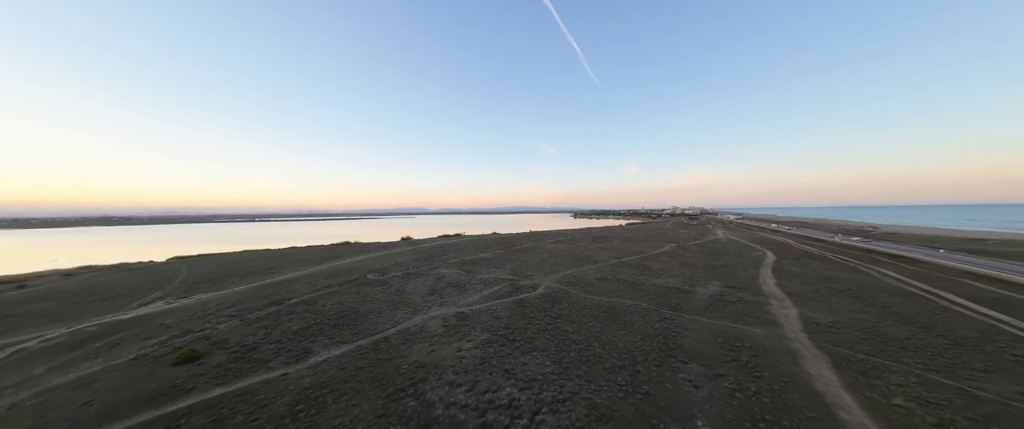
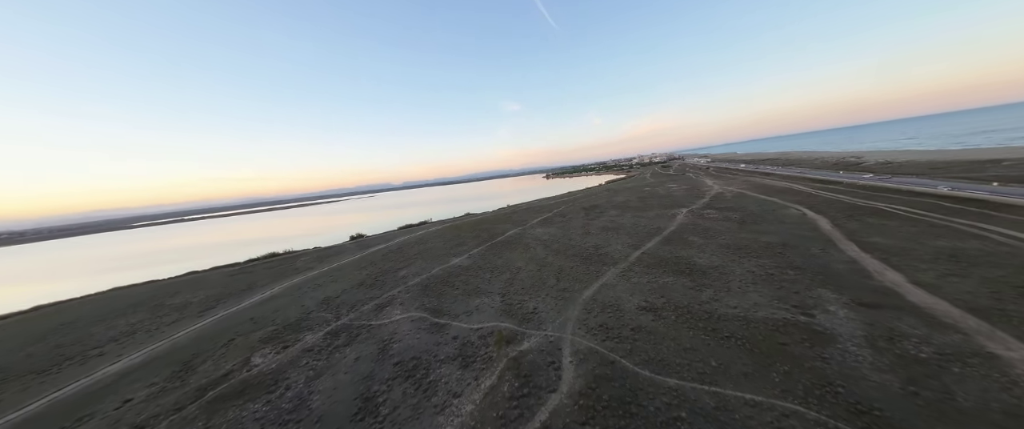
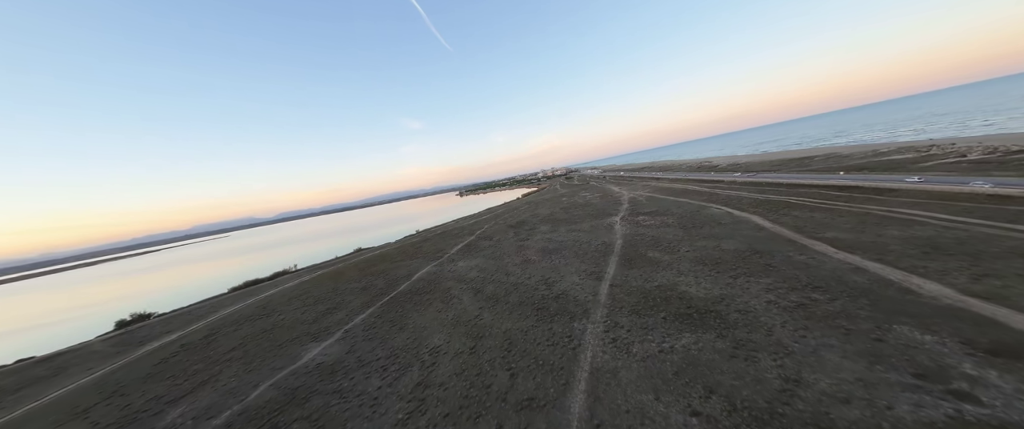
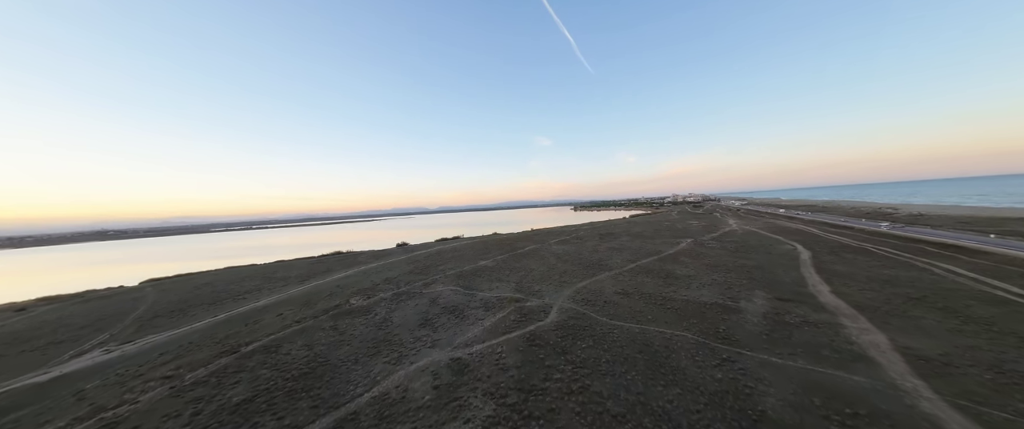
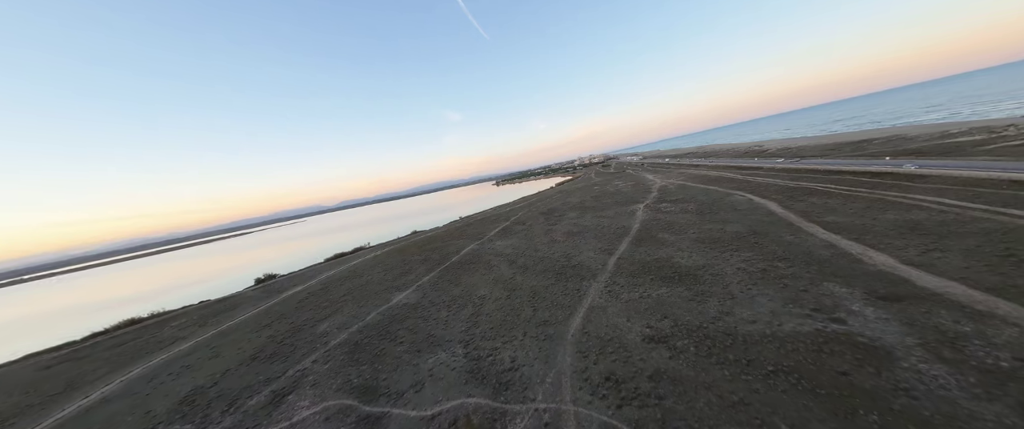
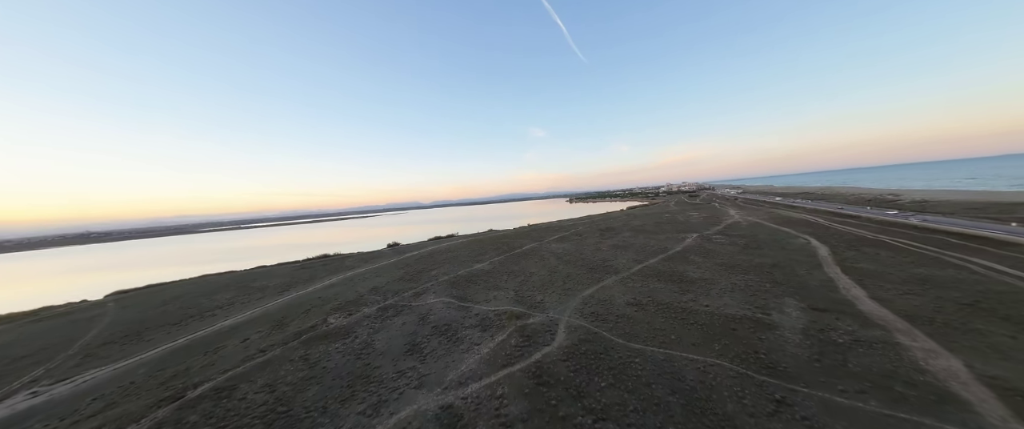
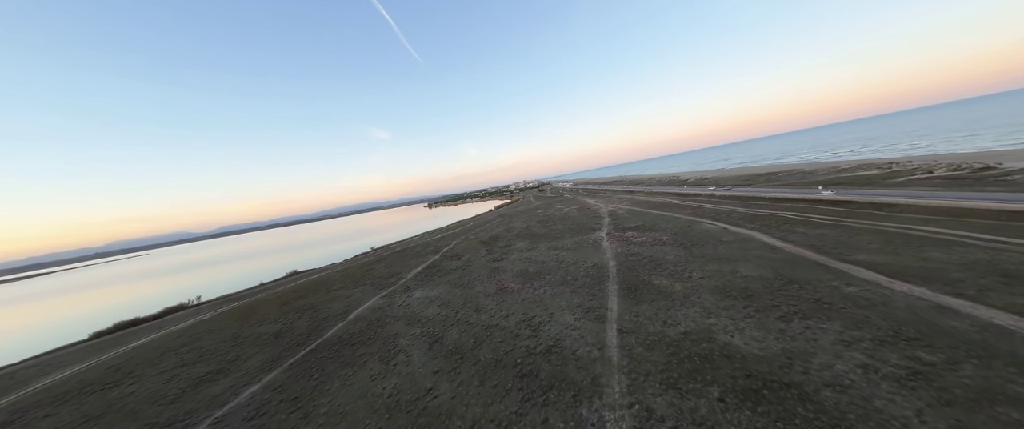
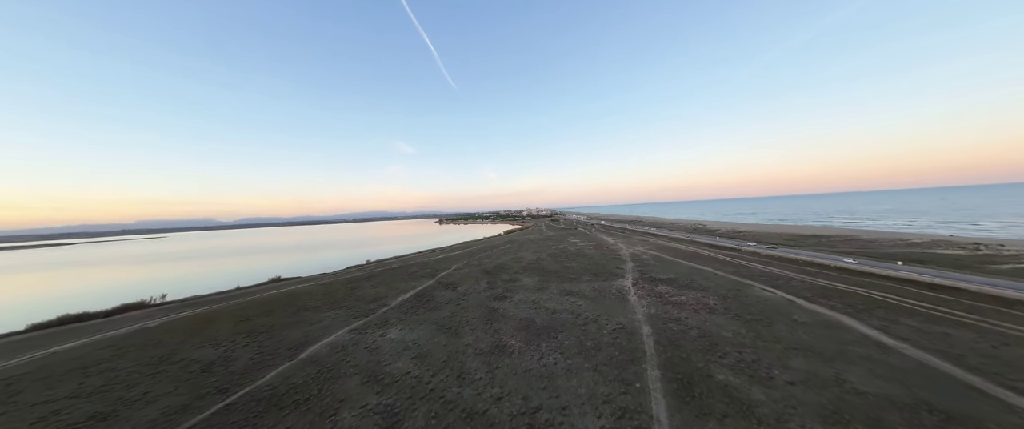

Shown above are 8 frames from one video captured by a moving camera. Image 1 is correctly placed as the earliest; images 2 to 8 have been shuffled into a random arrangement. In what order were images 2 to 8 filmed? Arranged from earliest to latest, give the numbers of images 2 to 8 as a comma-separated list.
4, 6, 2, 5, 3, 7, 8
